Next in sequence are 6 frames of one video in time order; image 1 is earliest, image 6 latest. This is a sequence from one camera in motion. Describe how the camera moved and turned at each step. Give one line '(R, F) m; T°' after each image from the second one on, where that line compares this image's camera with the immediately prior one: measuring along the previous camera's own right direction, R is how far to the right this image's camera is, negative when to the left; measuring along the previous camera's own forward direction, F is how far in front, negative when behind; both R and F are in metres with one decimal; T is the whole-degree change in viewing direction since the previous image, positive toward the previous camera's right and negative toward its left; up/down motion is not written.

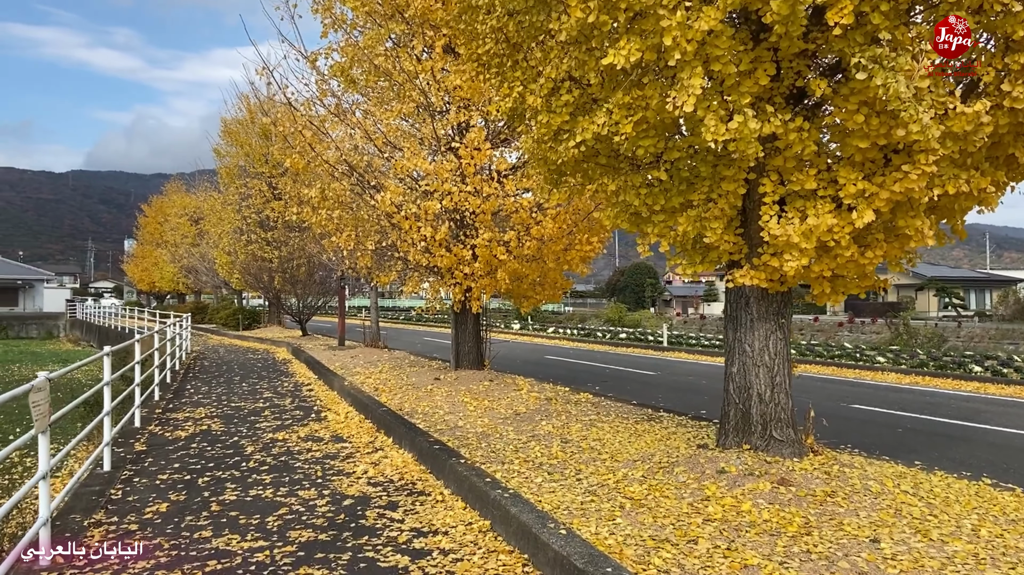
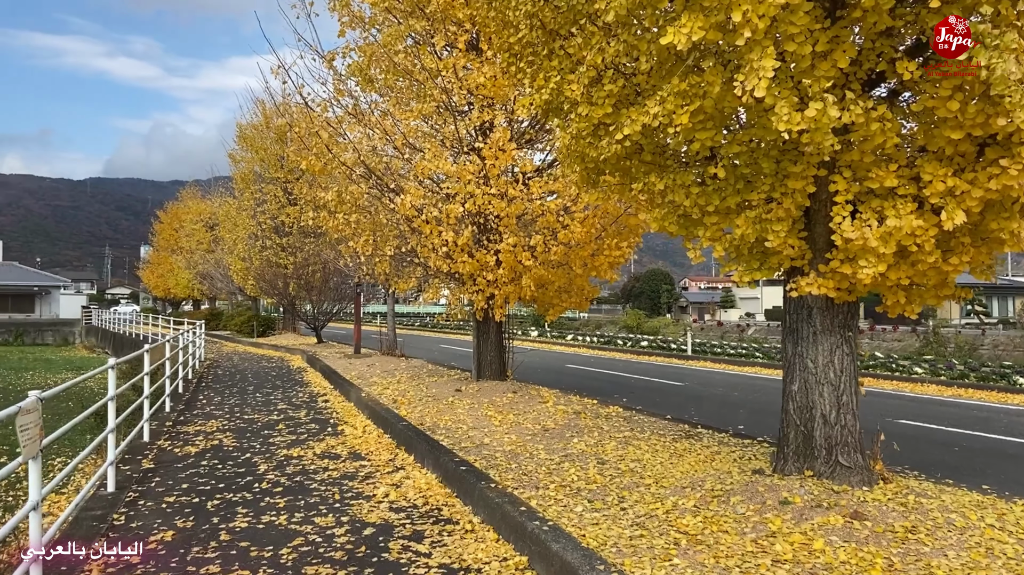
(-0.1, +0.4) m; -1°
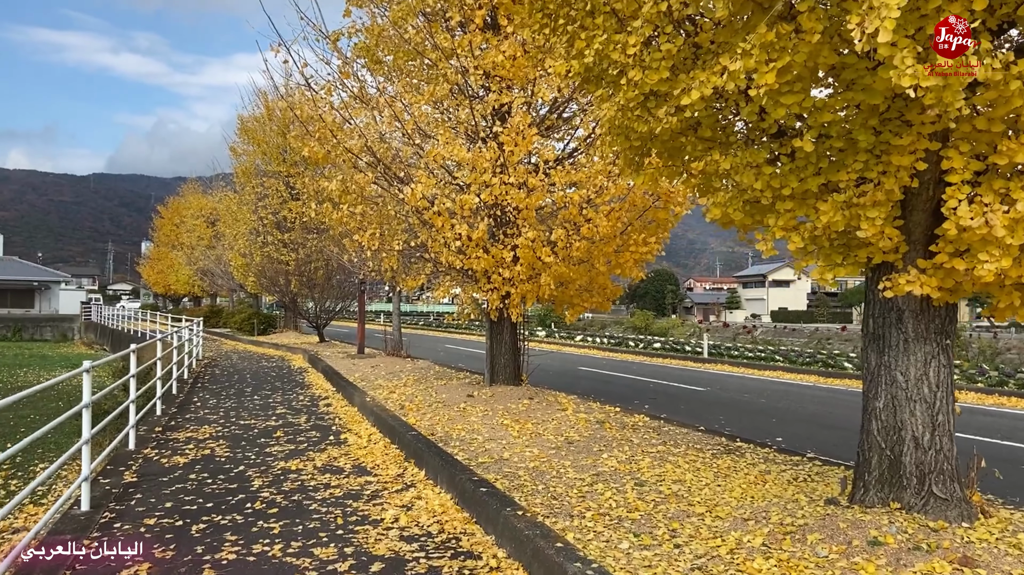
(-0.2, +0.6) m; 0°
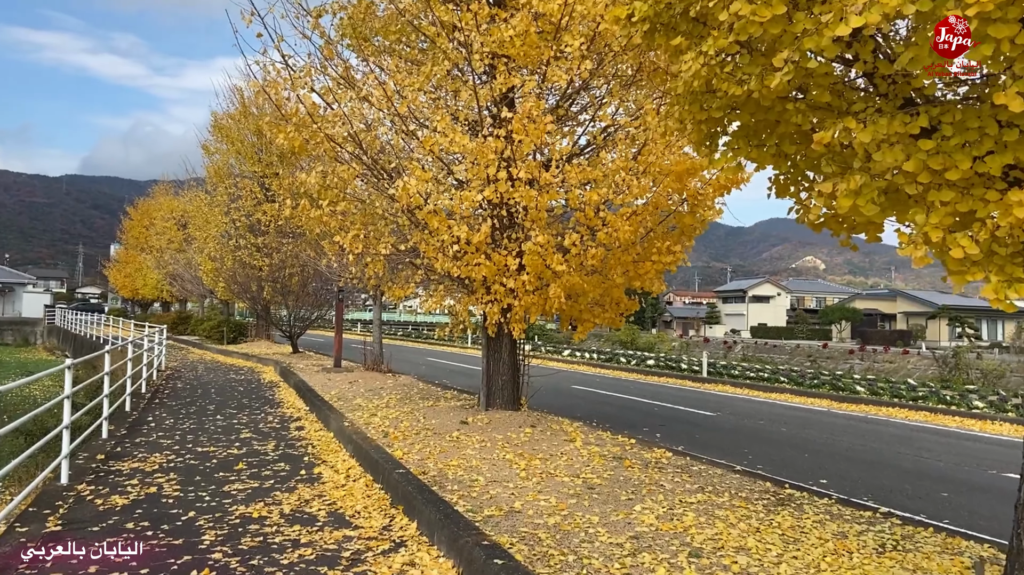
(-0.3, +1.0) m; +2°
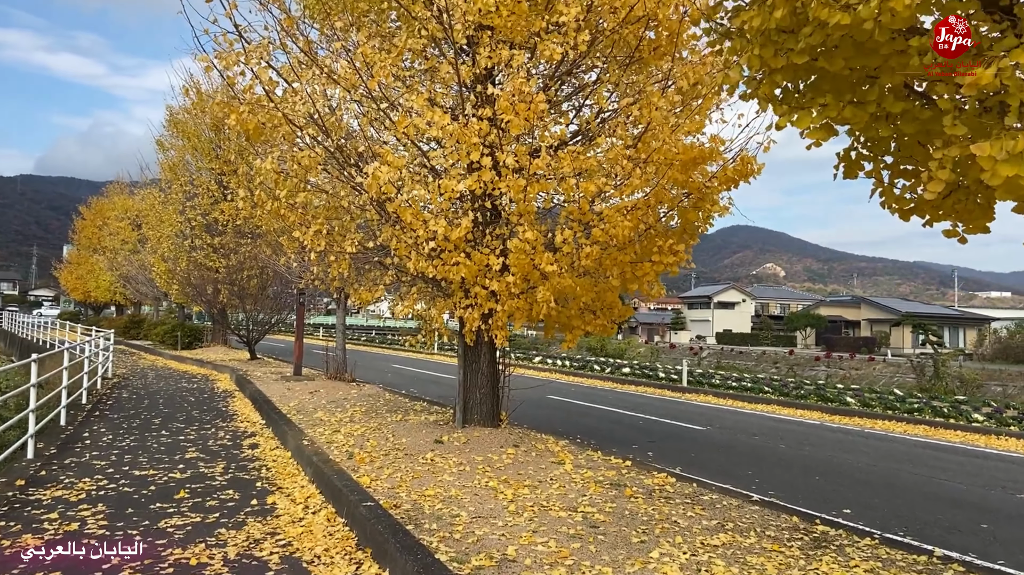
(-0.2, +0.7) m; +3°
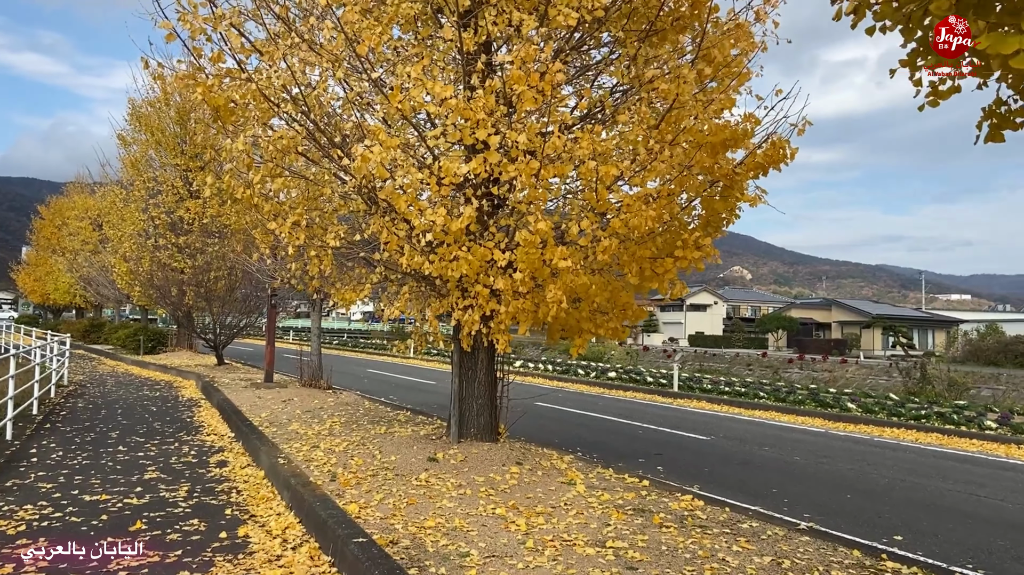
(-0.3, +0.7) m; +2°
